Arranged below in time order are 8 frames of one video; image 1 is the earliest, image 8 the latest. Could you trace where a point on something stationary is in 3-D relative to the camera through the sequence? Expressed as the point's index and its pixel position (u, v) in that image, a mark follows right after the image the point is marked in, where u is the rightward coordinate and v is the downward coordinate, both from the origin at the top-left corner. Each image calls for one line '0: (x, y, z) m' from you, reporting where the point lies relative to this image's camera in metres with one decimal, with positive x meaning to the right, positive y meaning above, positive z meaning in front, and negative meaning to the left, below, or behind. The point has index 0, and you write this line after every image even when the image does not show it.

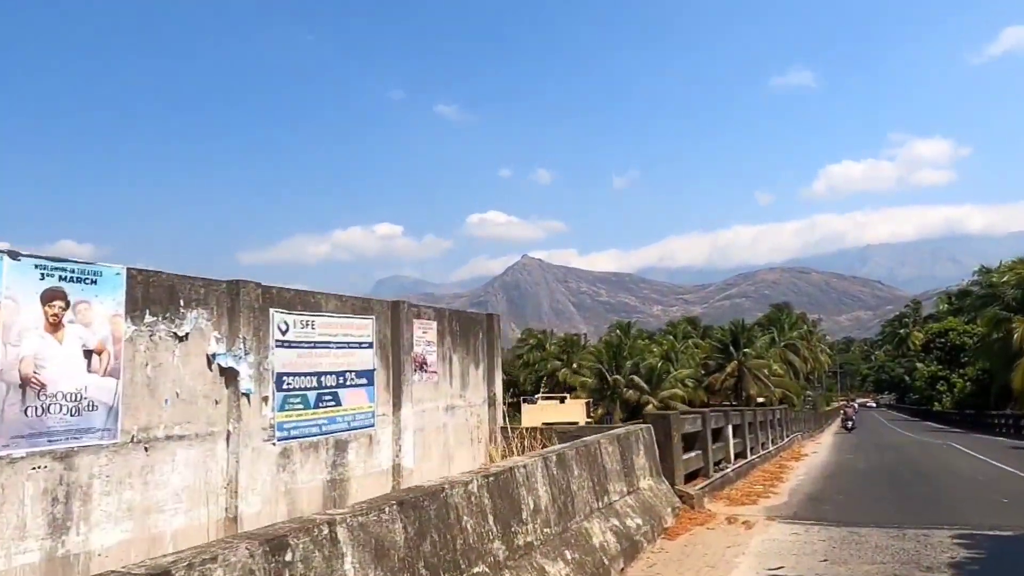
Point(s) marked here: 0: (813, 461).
0: (+5.0, -2.9, +13.7) m
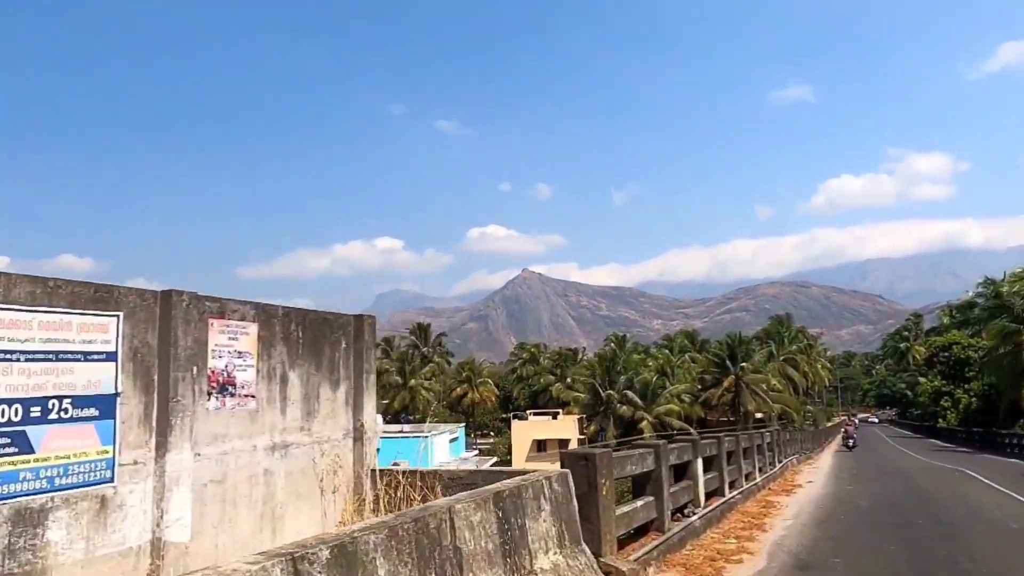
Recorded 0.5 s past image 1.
0: (+4.3, -3.0, +12.0) m
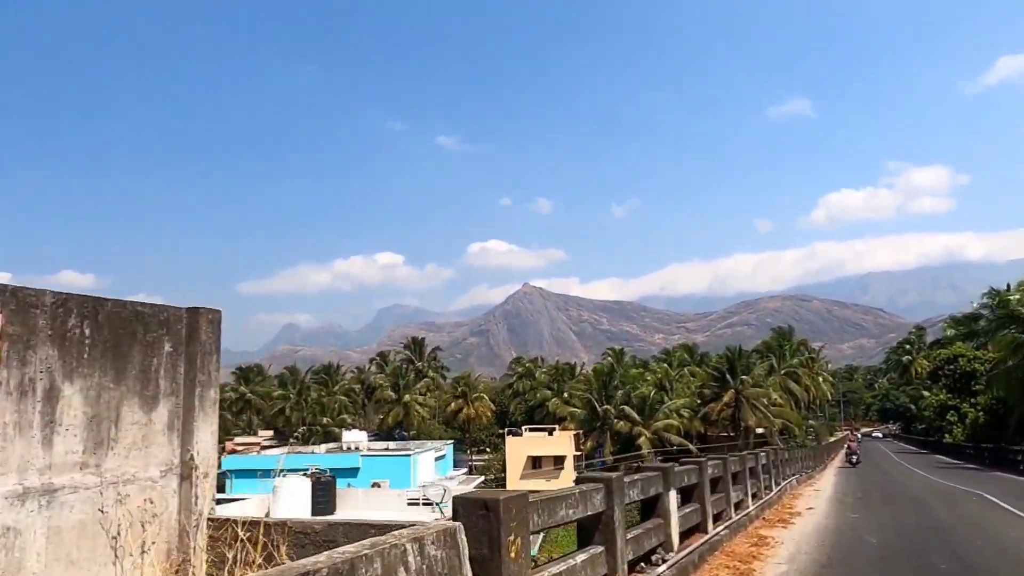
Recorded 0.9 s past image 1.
0: (+3.9, -3.0, +10.7) m
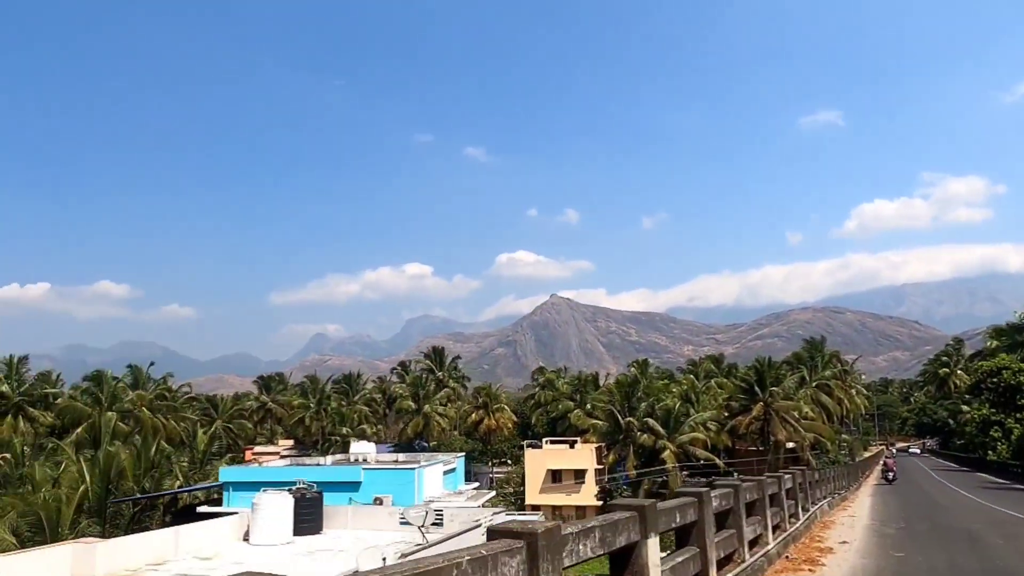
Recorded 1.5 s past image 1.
0: (+3.7, -3.0, +9.1) m
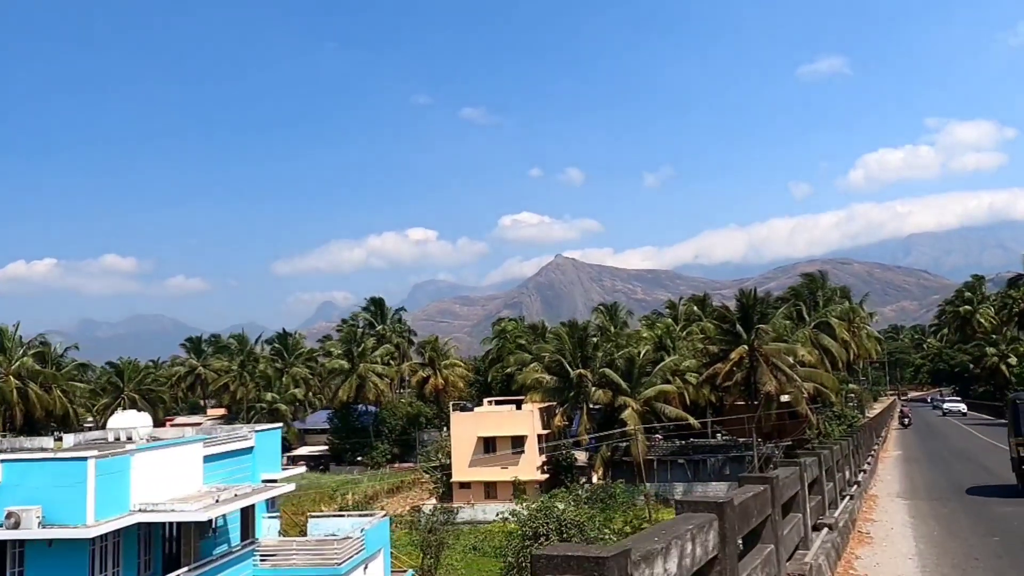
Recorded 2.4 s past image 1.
0: (-0.7, -1.0, -1.6) m
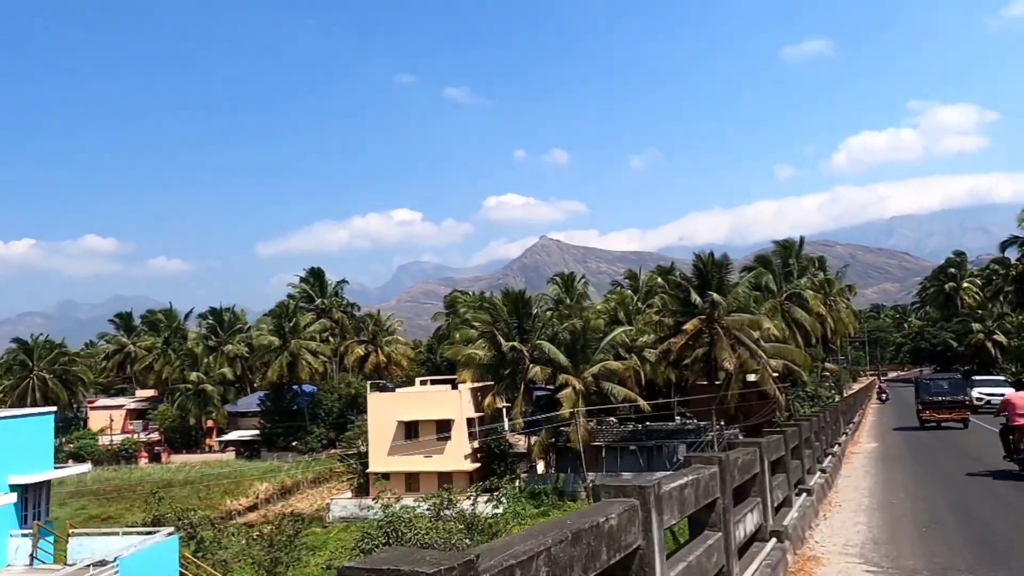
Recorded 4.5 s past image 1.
0: (-3.1, -0.3, -6.9) m
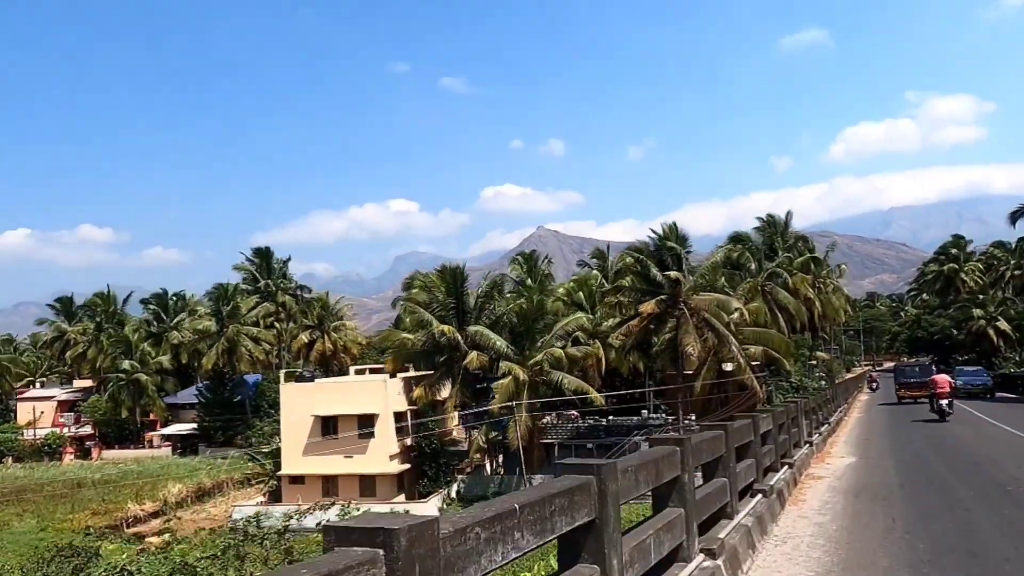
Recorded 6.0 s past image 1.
0: (-5.4, +0.2, -11.7) m
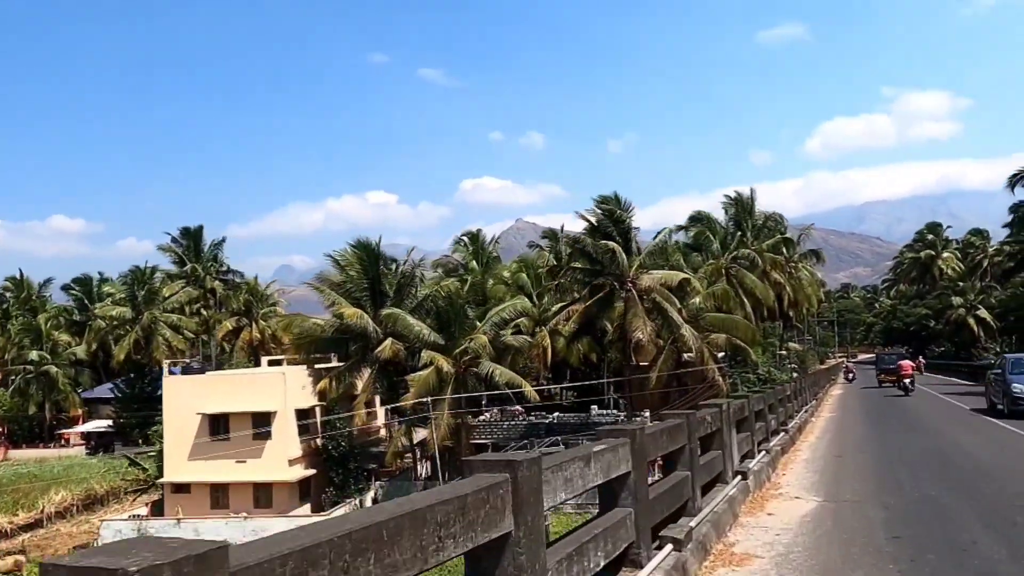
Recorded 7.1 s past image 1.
0: (-6.8, +0.5, -16.1) m
